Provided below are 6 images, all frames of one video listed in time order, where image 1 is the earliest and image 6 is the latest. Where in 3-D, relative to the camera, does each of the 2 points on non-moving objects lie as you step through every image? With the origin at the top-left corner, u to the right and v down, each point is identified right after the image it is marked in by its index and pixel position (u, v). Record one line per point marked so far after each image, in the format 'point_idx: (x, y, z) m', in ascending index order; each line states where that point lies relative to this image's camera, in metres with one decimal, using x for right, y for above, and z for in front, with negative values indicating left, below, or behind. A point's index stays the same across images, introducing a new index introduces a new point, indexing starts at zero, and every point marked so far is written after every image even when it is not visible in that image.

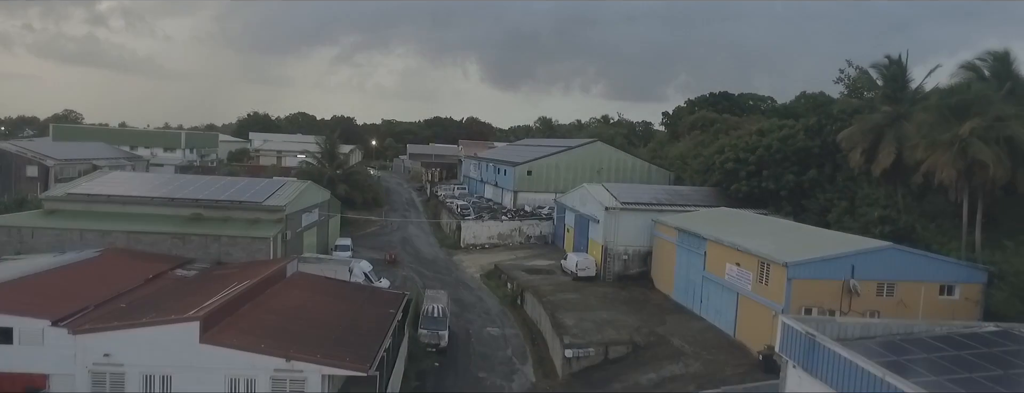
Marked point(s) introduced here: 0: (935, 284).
0: (+7.1, -1.5, +10.2) m
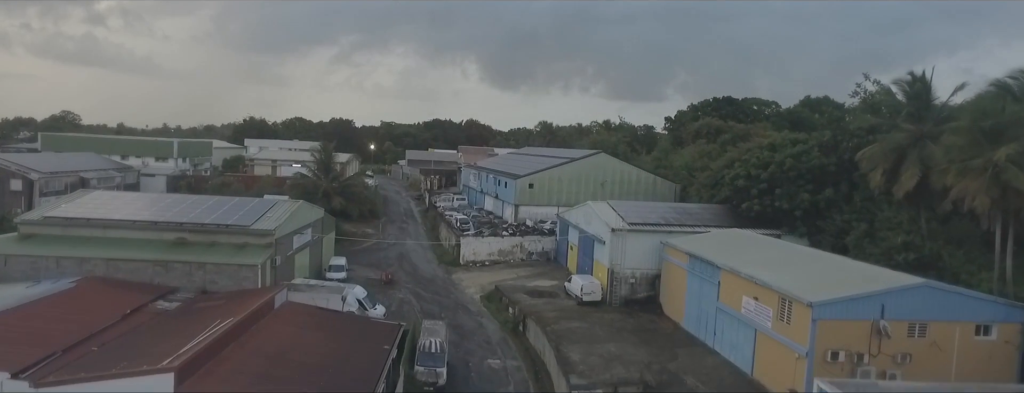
0: (+7.1, -2.0, +9.5) m
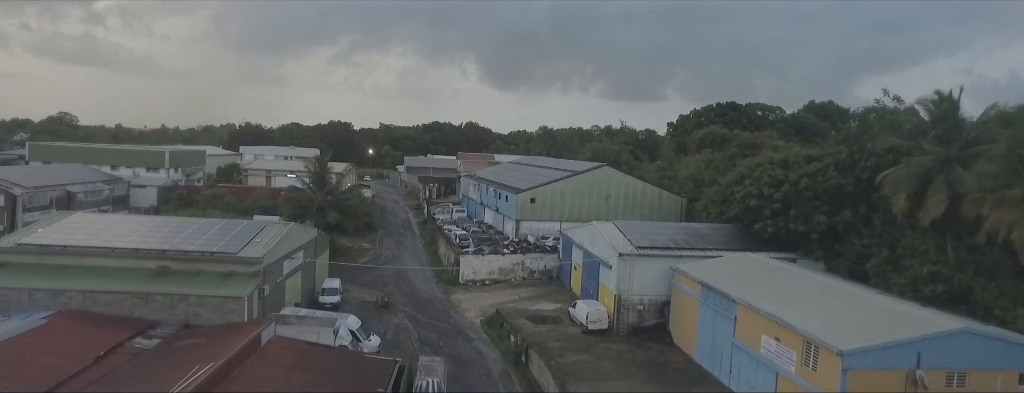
0: (+7.2, -2.5, +8.7) m
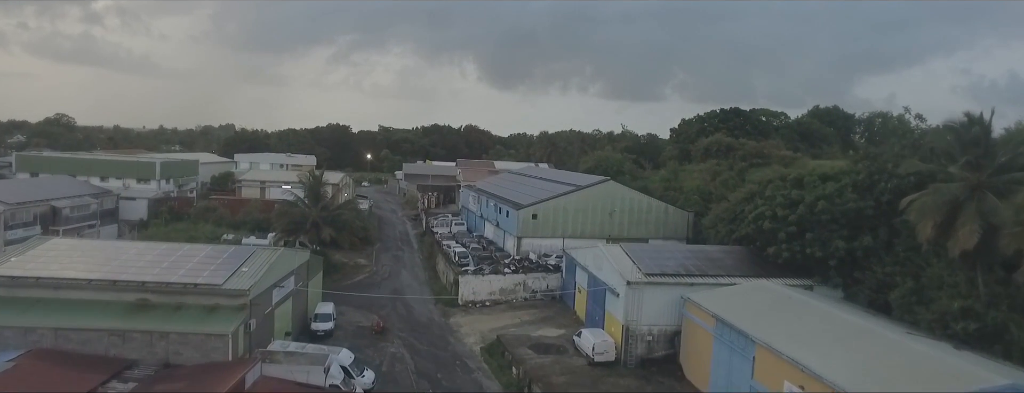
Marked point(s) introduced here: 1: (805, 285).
0: (+7.3, -3.1, +8.0) m
1: (+7.0, -2.1, +14.4) m
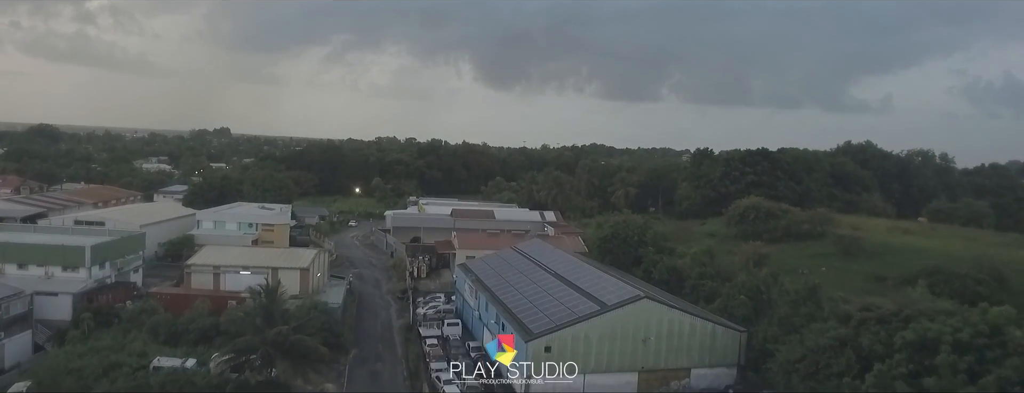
0: (+7.5, -6.5, +3.3) m
1: (+7.2, -5.5, +9.8) m
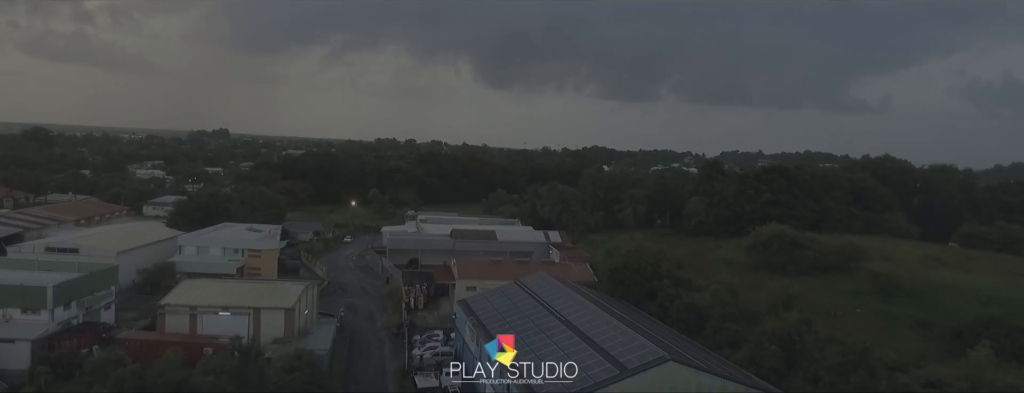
0: (+7.7, -7.7, +1.3) m
1: (+7.4, -6.7, +7.7) m
